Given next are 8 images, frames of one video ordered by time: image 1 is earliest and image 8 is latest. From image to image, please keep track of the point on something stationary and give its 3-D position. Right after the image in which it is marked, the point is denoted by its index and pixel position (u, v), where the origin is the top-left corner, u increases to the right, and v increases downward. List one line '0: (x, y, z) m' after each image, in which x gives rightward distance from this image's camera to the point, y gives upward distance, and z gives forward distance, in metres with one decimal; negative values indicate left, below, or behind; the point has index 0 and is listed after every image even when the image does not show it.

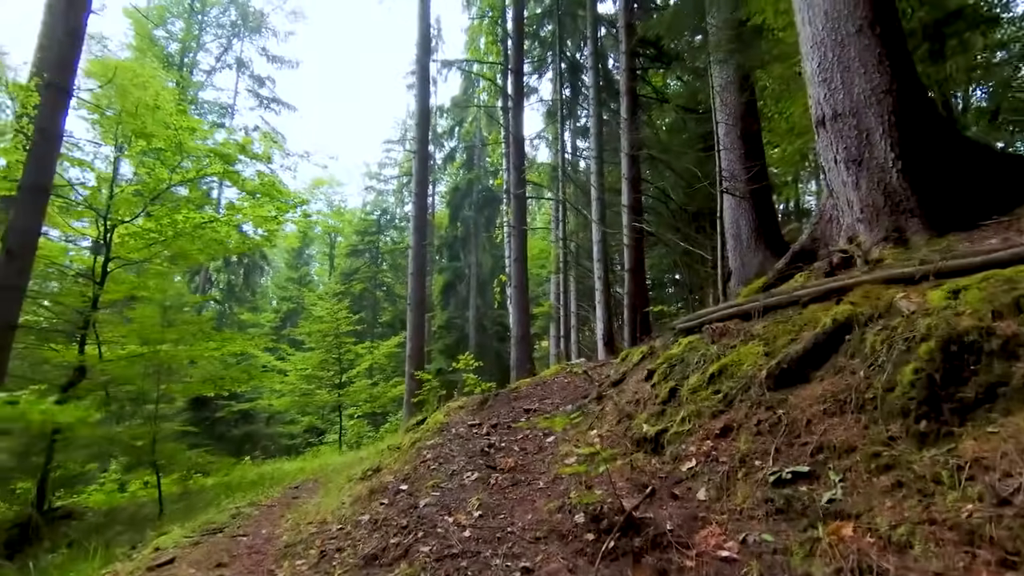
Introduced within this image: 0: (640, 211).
0: (+2.4, +1.5, +10.9) m
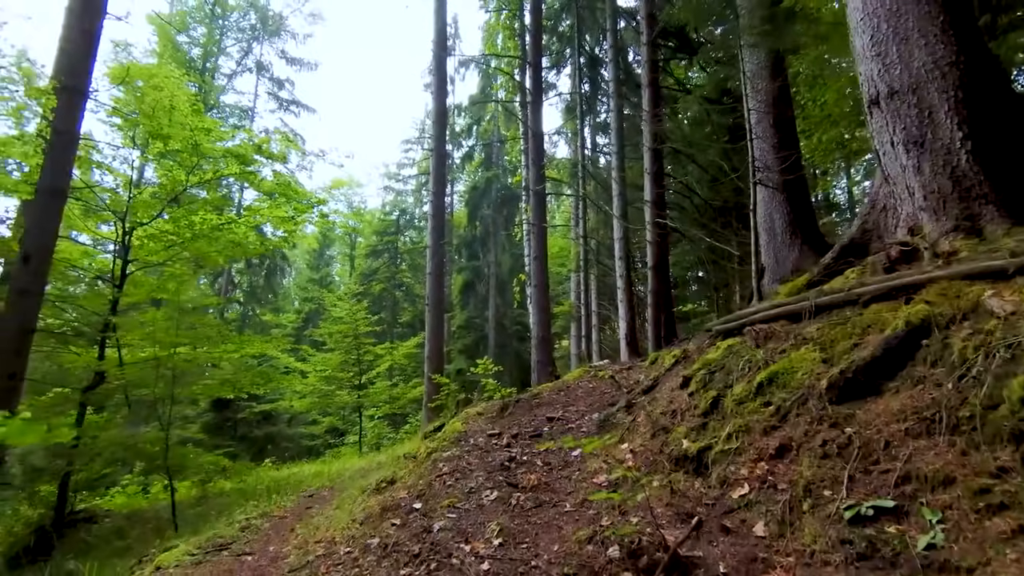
0: (+2.8, +1.5, +10.6) m
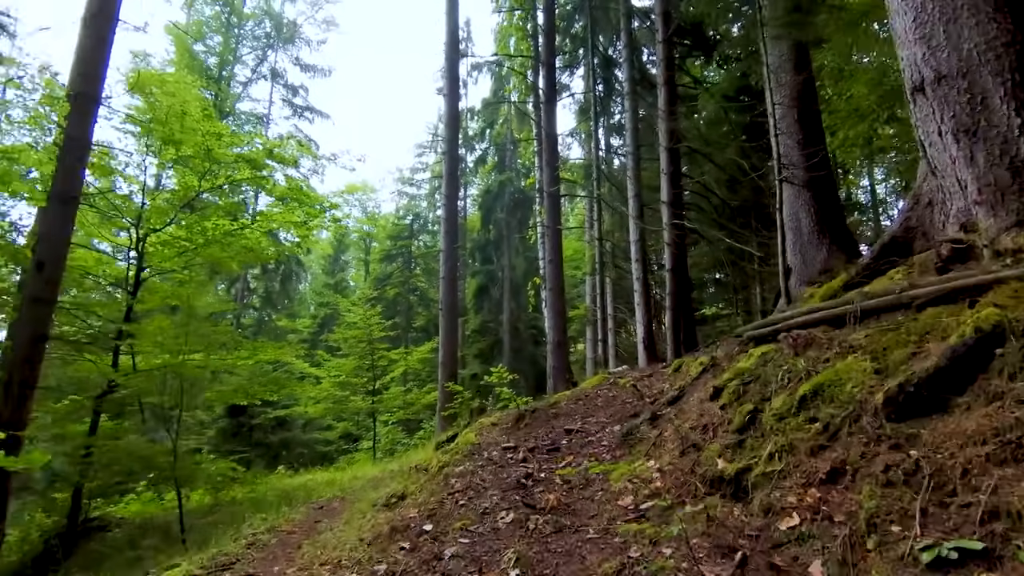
0: (+3.0, +1.4, +10.4) m
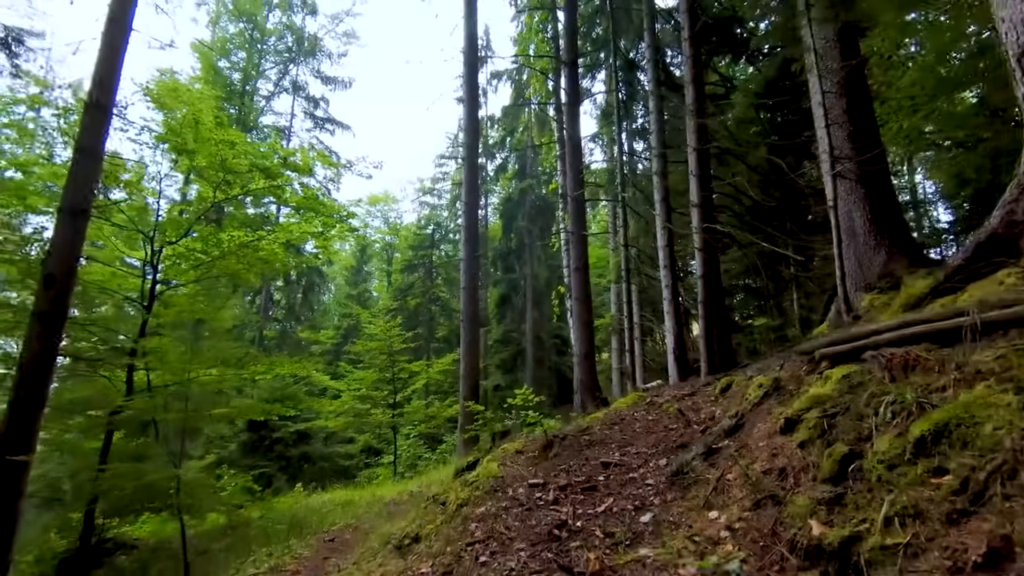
0: (+3.4, +1.3, +9.9) m
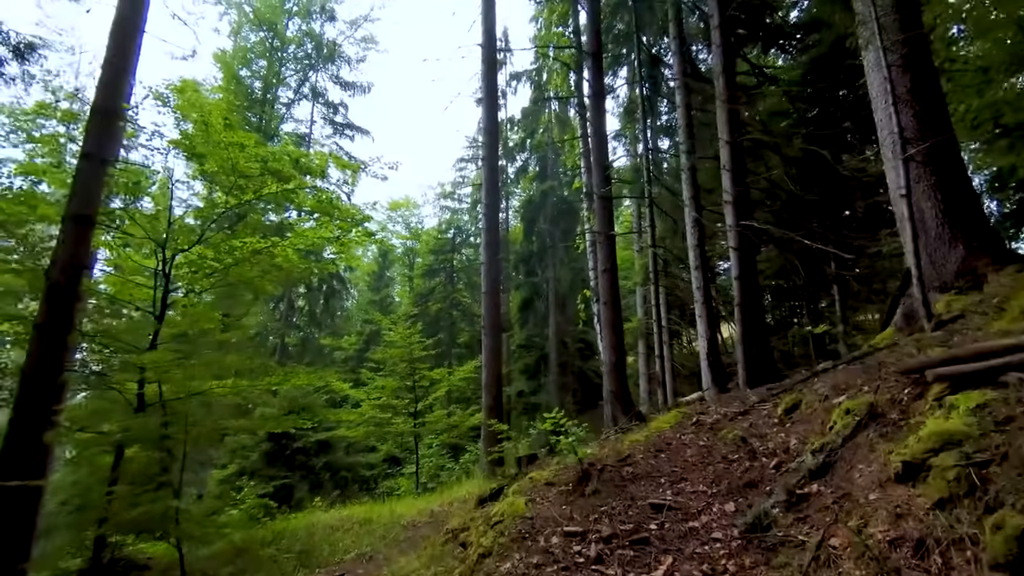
0: (+3.8, +1.3, +9.4) m
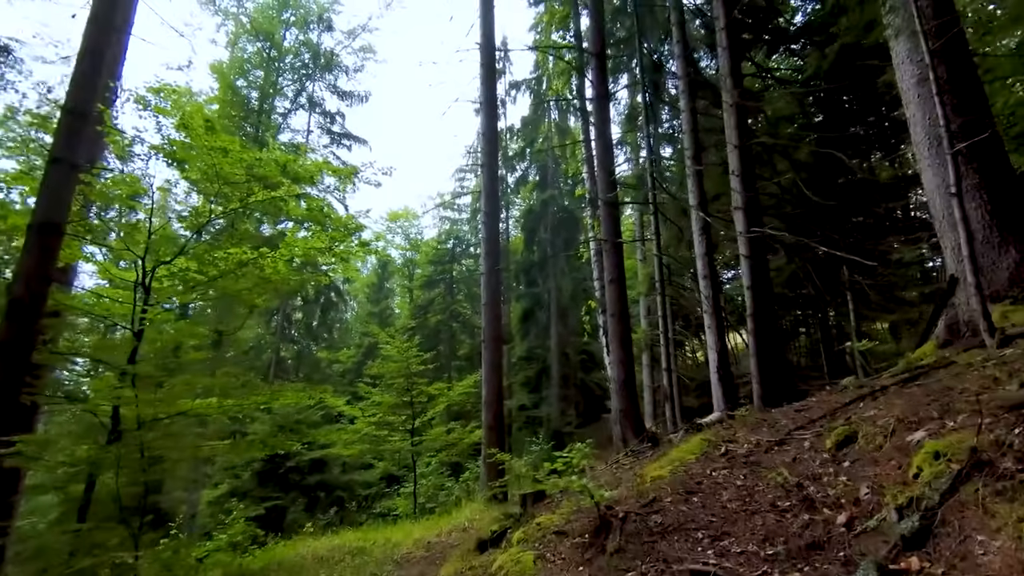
0: (+3.8, +1.1, +9.0) m
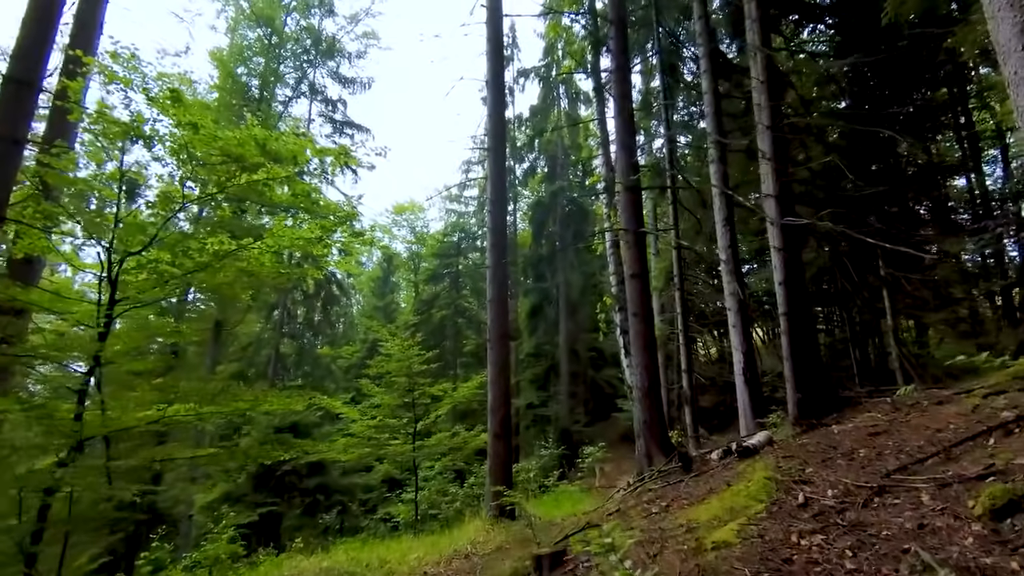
0: (+3.9, +1.2, +8.1) m
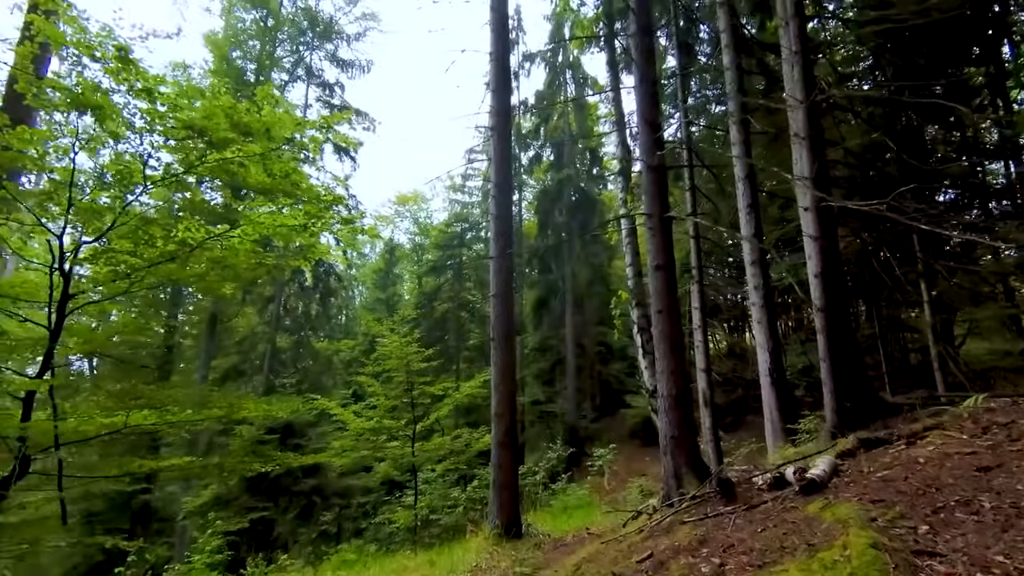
0: (+4.0, +1.3, +7.3) m
